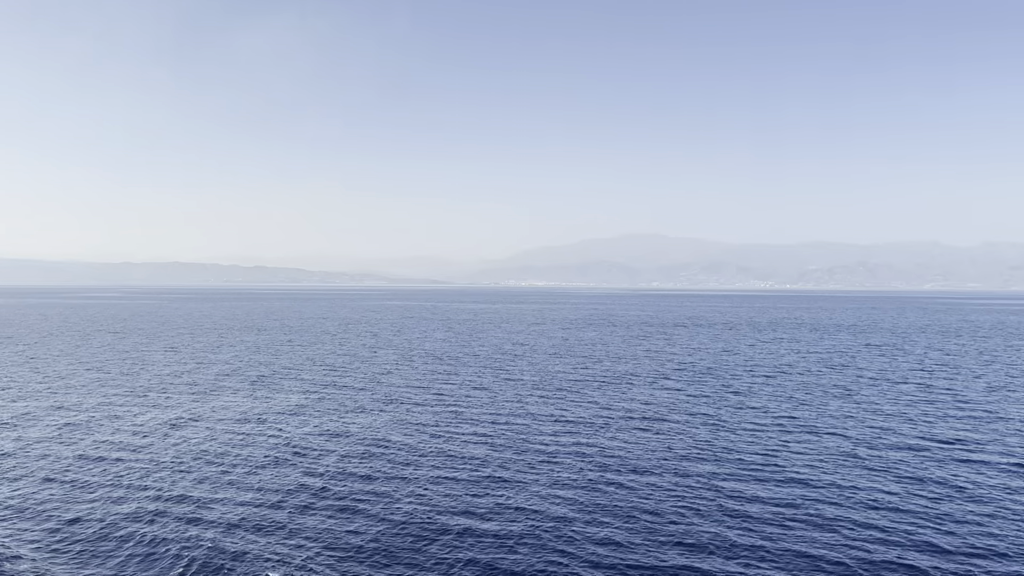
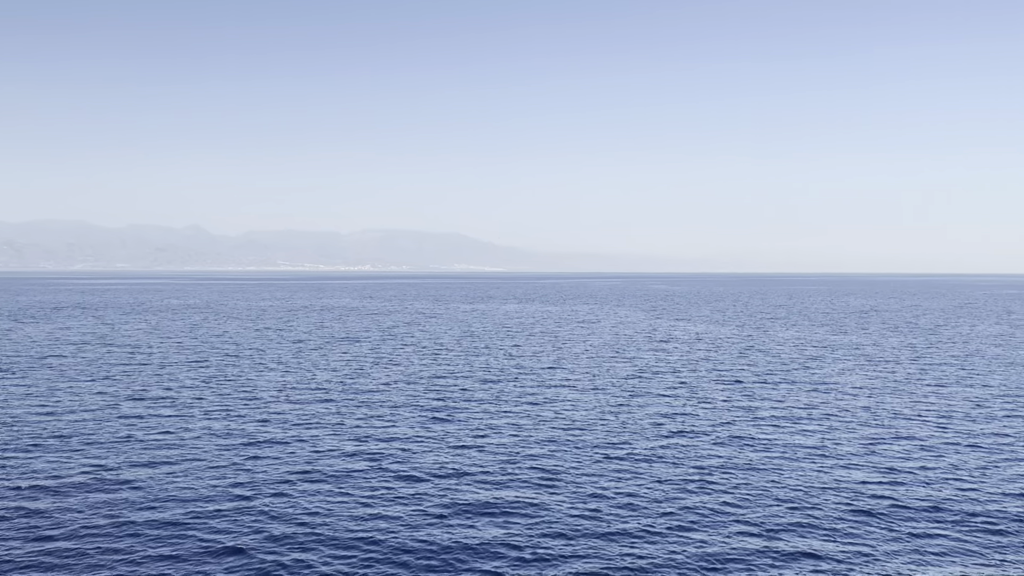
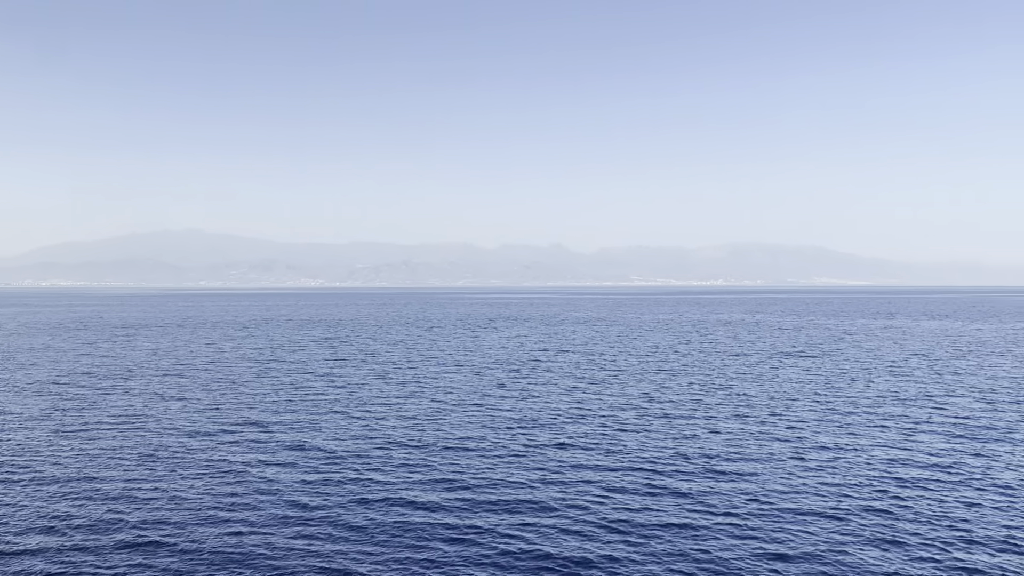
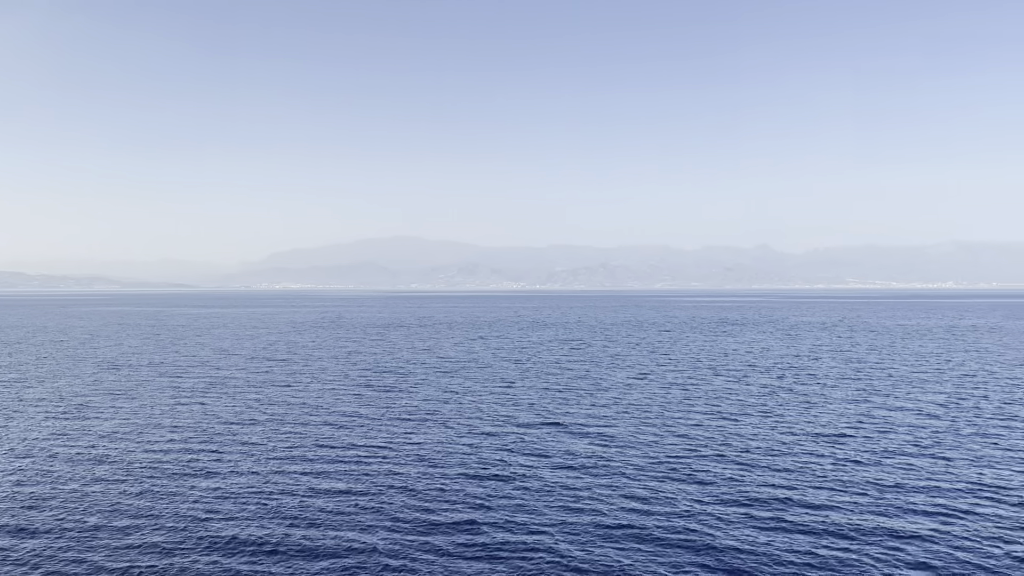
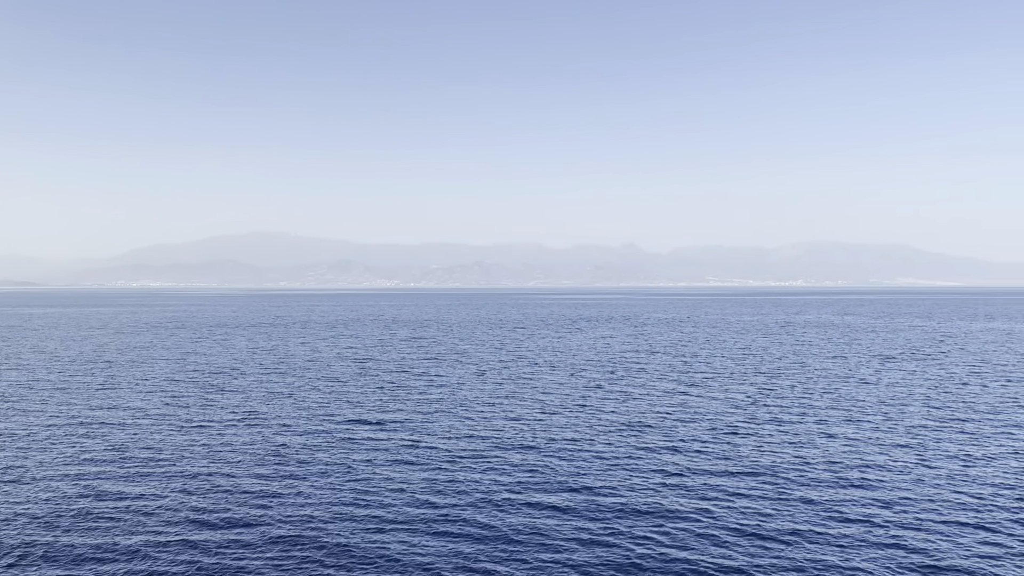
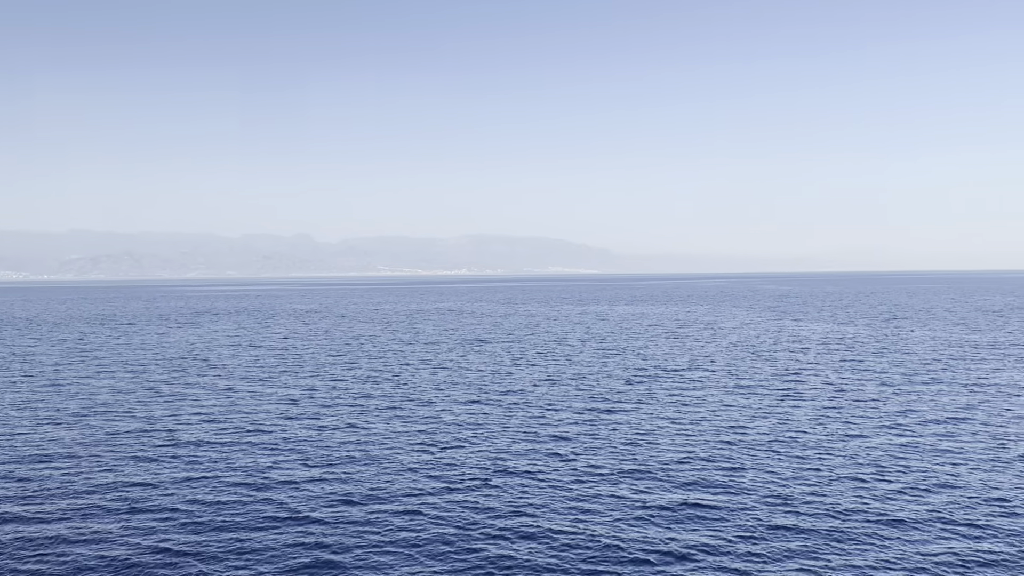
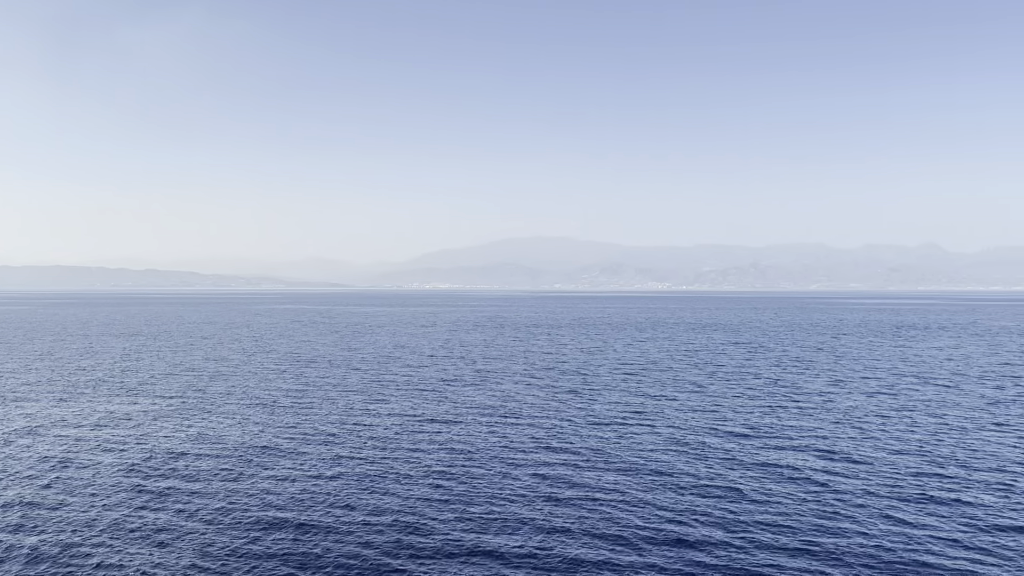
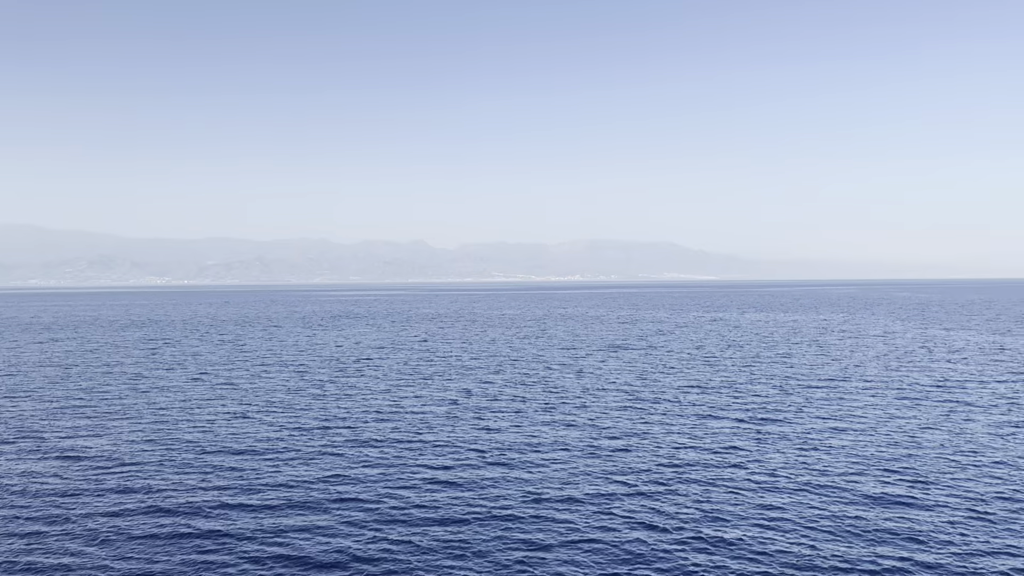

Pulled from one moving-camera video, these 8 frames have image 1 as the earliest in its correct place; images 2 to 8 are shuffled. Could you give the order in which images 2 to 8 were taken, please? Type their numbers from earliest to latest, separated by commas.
7, 4, 5, 3, 8, 6, 2
